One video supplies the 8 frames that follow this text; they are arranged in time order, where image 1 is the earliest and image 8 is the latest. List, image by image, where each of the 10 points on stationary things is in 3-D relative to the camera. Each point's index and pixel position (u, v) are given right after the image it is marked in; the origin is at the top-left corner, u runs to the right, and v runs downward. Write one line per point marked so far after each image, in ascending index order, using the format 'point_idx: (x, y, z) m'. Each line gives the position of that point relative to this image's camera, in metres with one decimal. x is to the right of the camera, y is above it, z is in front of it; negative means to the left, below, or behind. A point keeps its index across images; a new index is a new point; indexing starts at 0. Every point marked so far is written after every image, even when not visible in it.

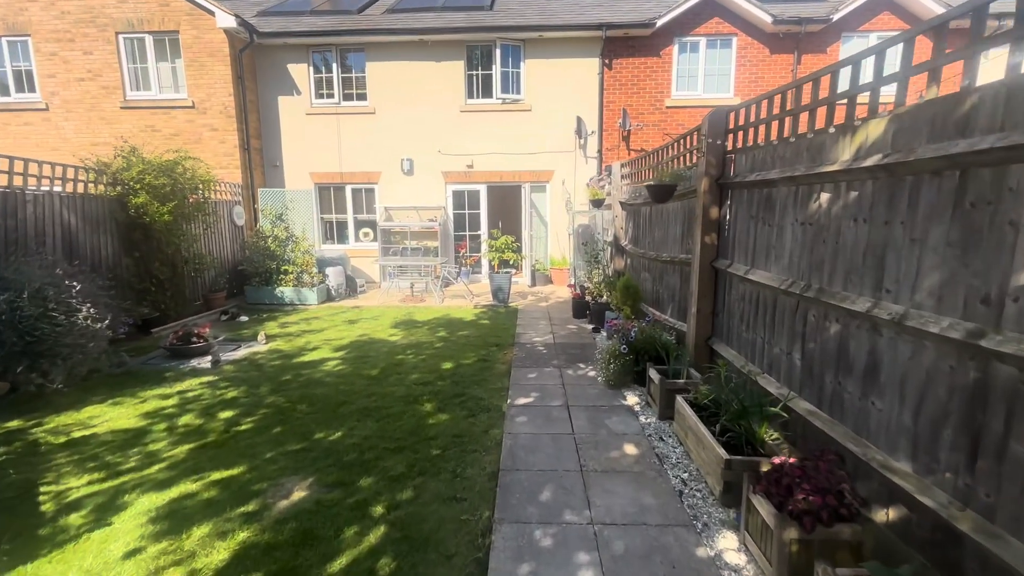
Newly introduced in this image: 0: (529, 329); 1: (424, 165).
0: (+0.2, -0.6, +6.6) m
1: (-2.0, +2.8, +10.6) m
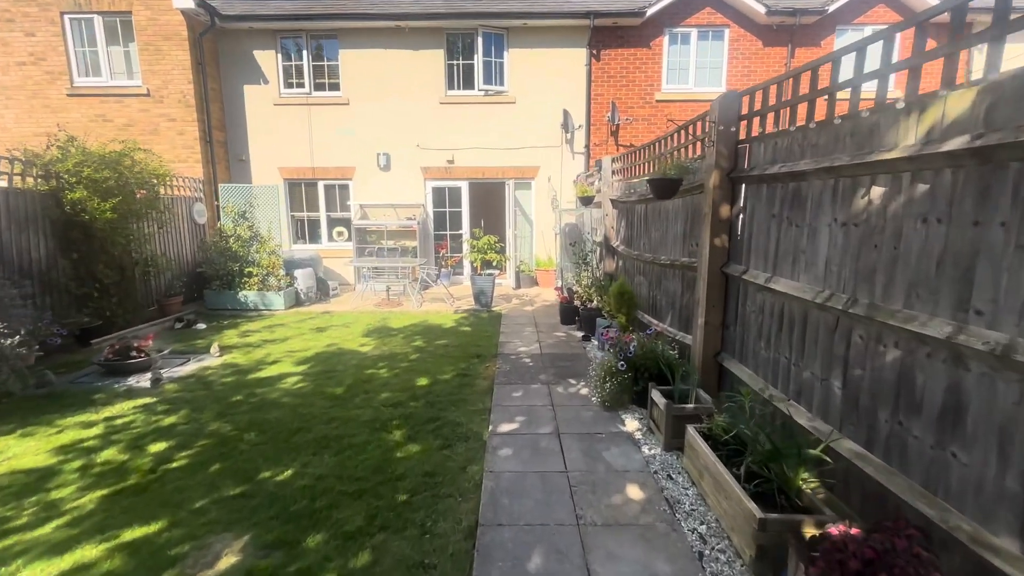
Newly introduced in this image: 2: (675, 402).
0: (0.0, -0.6, +6.1) m
1: (-2.3, +2.7, +10.0) m
2: (+1.1, -0.8, +3.3) m
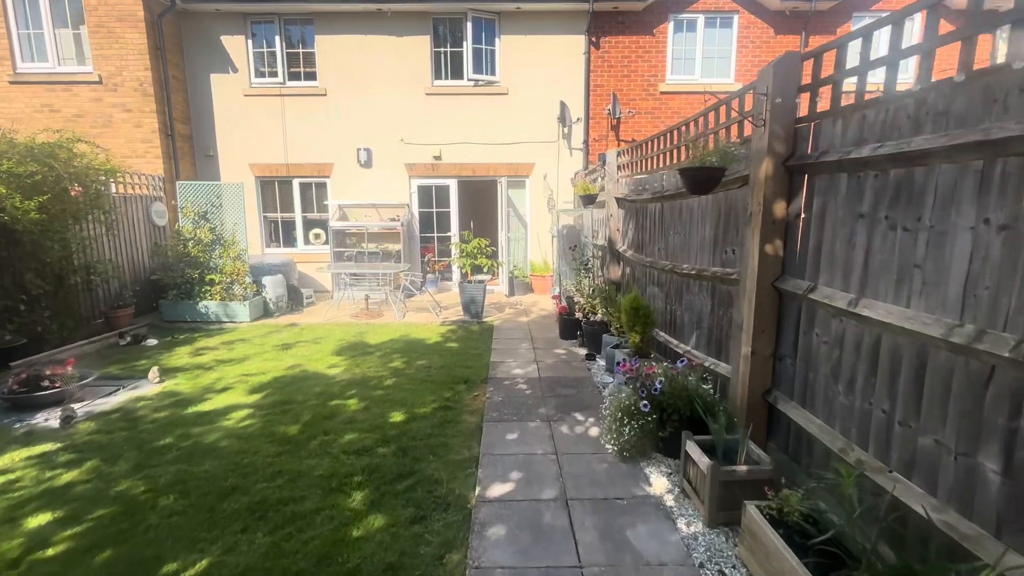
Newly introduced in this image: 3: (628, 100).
0: (-0.1, -0.8, +5.3) m
1: (-2.5, +2.6, +9.2) m
2: (+1.1, -0.9, +2.5) m
3: (+2.2, +3.6, +9.0) m
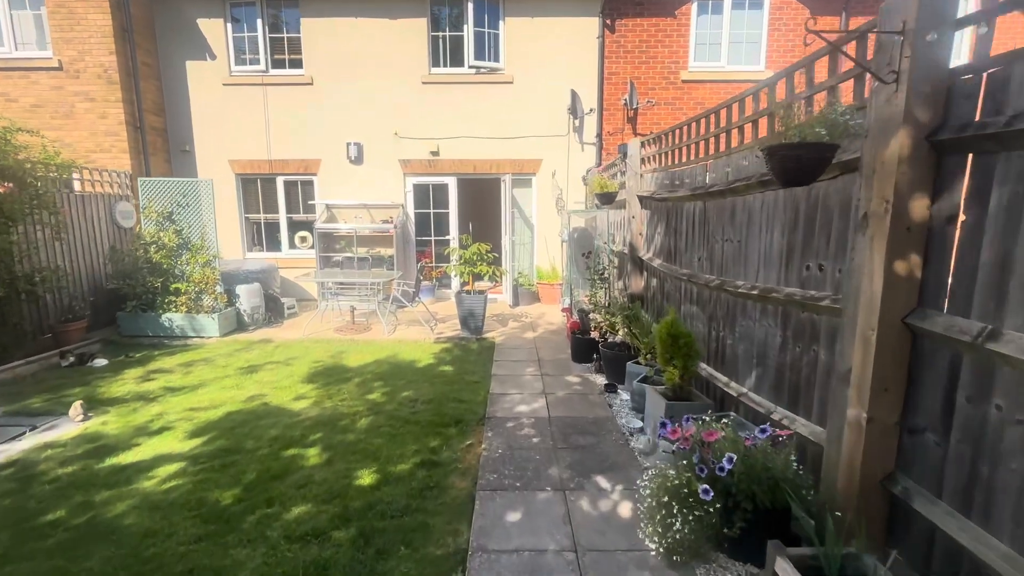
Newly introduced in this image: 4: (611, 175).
0: (0.0, -0.9, +4.4) m
1: (-2.4, +2.4, +8.4) m
2: (+1.1, -1.1, +1.6) m
3: (+2.3, +3.4, +8.1) m
4: (+1.3, +1.5, +6.1) m
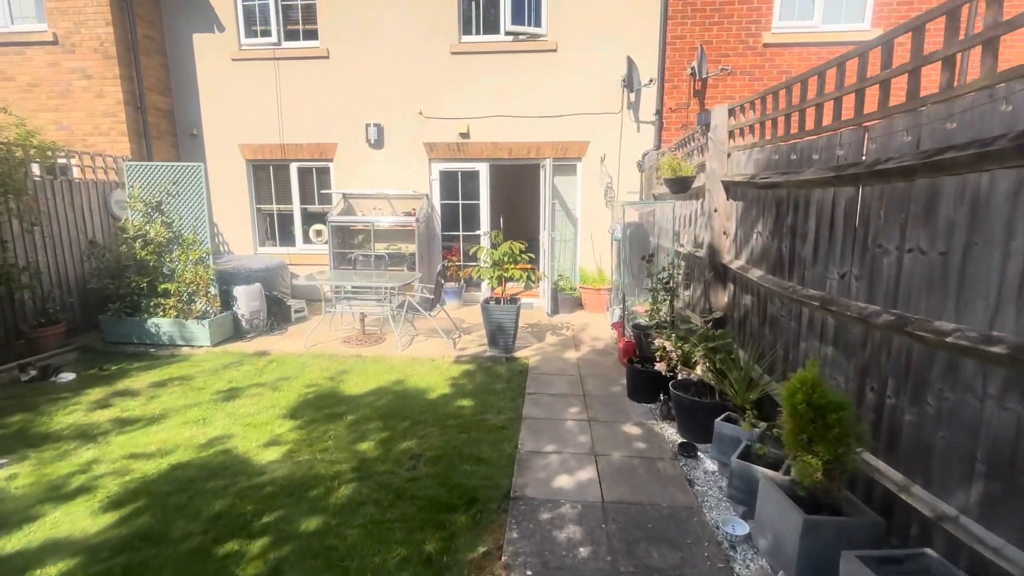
0: (+0.2, -1.0, +3.3) m
1: (-1.7, +2.4, +7.3) m
2: (+1.1, -1.2, +0.4) m
3: (+2.9, +3.3, +6.7) m
4: (+1.7, +1.3, +4.8) m
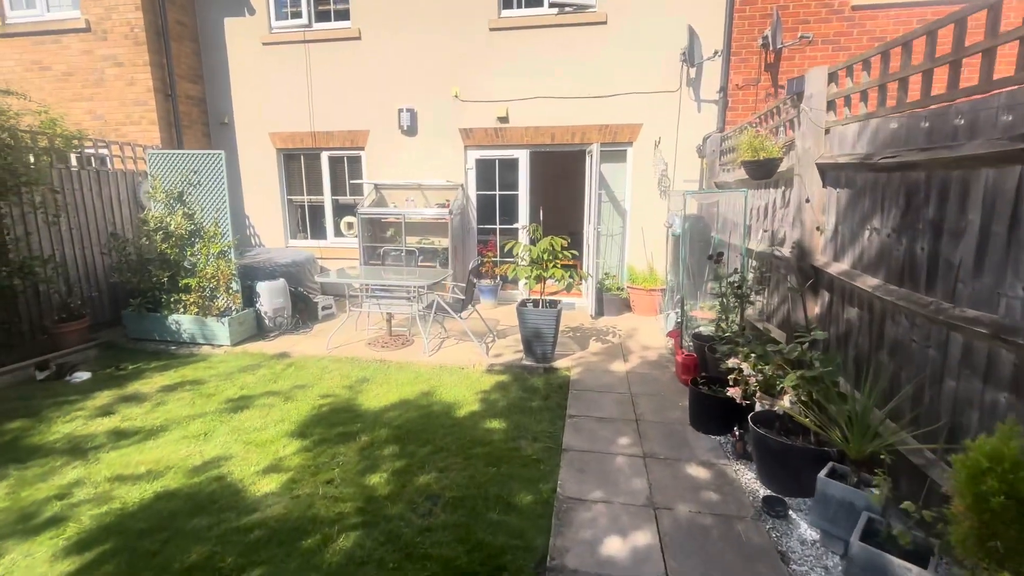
0: (+0.5, -1.1, +2.7) m
1: (-1.1, +2.4, +6.8) m
2: (+1.1, -1.3, -0.2) m
3: (+3.5, +3.3, +5.8) m
4: (+2.1, +1.3, +4.0) m
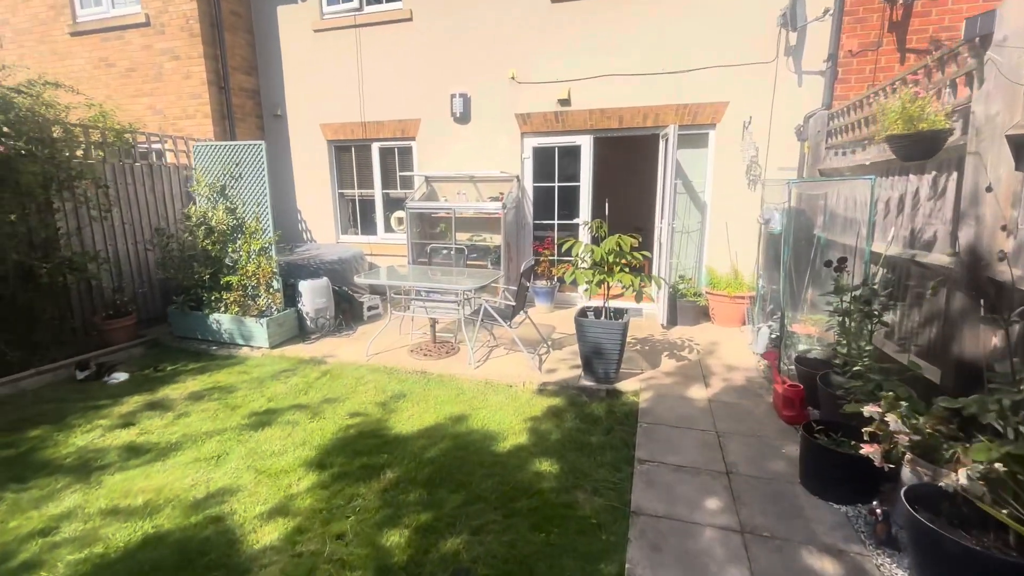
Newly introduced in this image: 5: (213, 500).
0: (+0.7, -1.2, +2.0) m
1: (-0.3, +2.4, +6.3) m
2: (+1.0, -1.5, -1.0) m
3: (+4.1, +3.1, +4.6) m
4: (+2.5, +1.2, +3.1) m
5: (-1.6, -1.1, +2.5) m
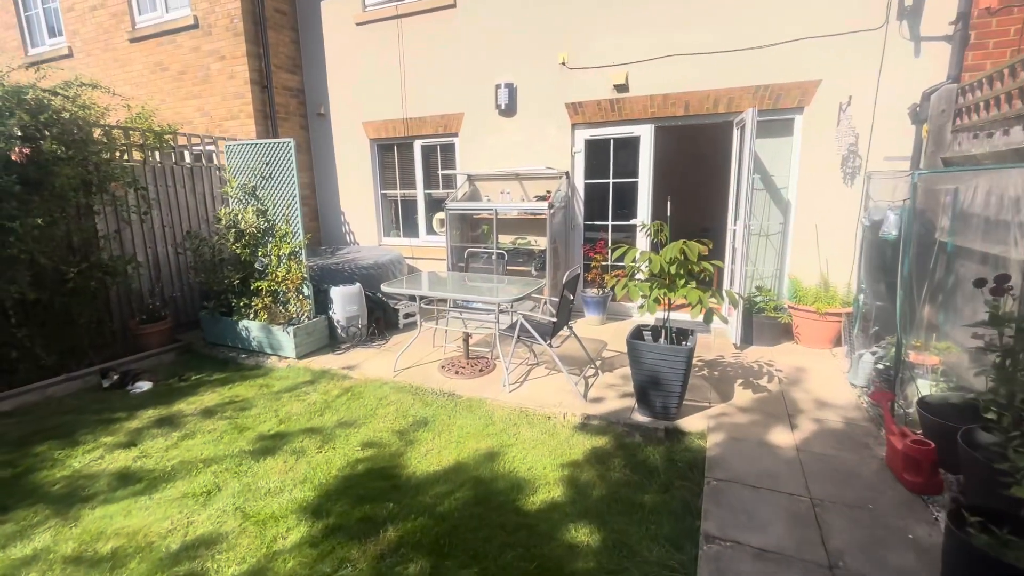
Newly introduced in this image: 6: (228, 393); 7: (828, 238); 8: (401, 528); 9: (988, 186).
0: (+0.7, -1.3, +1.4) m
1: (+0.3, +2.3, +5.7) m
2: (+0.6, -1.6, -1.6) m
3: (+4.5, +3.0, +3.5) m
4: (+2.7, +1.0, +2.2) m
5: (-1.5, -1.2, +2.2) m
6: (-2.3, -0.9, +3.9) m
7: (+3.1, +0.5, +4.7) m
8: (-0.5, -1.2, +2.3) m
9: (+2.8, +0.6, +2.7) m
